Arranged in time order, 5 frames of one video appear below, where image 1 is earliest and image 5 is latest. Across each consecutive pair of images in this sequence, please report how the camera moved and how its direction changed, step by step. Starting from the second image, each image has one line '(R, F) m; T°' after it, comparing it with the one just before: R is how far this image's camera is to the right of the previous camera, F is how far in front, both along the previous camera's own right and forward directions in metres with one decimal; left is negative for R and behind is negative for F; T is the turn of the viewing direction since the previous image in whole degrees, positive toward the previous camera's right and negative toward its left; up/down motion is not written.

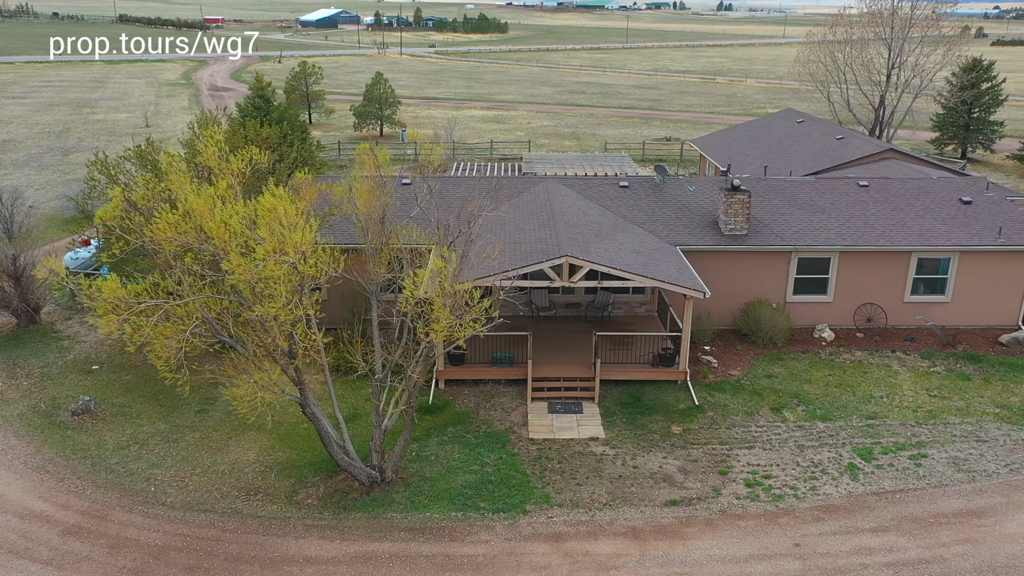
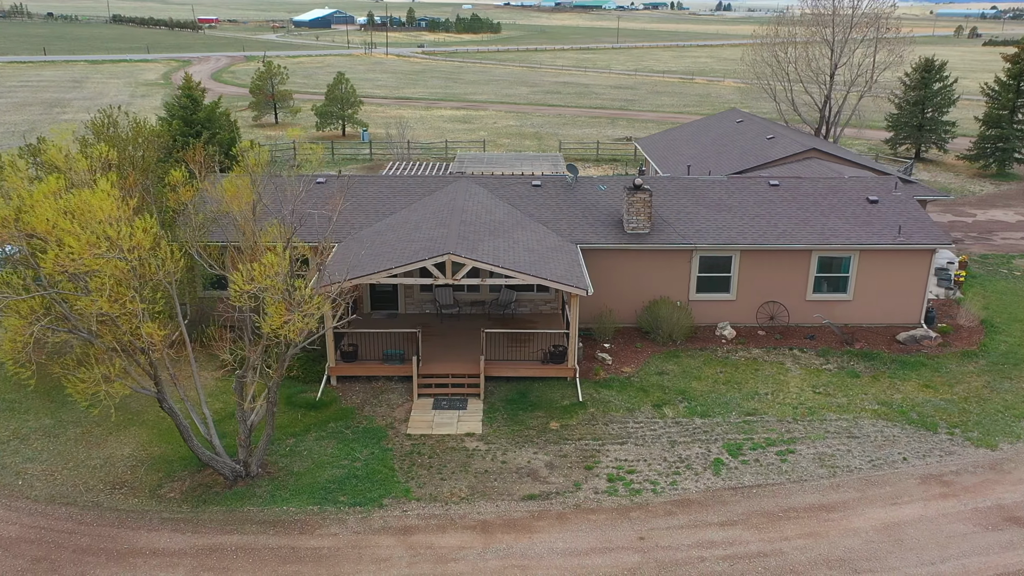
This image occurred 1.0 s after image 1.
(+1.9, -0.2) m; 0°
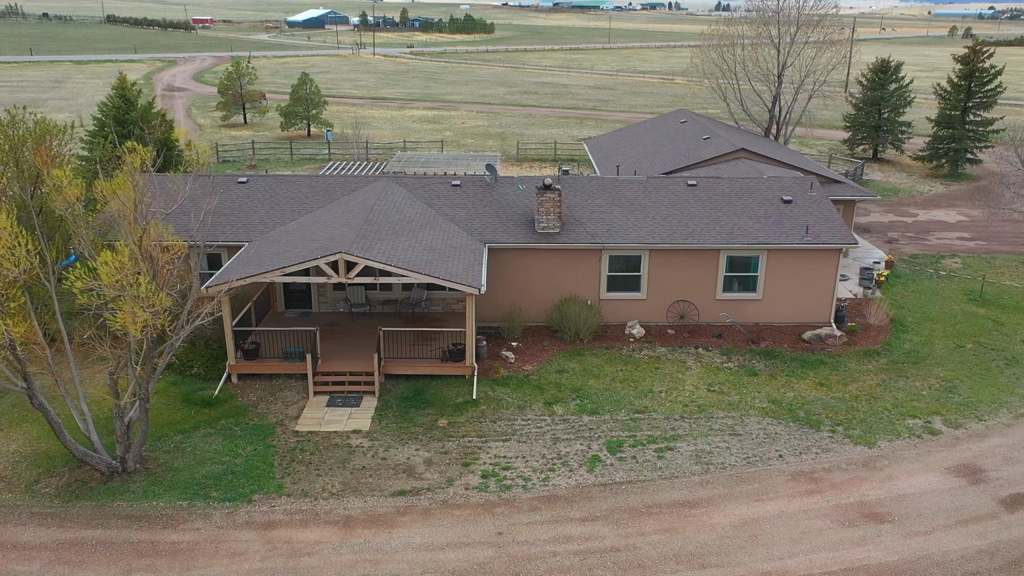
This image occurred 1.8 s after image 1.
(+1.8, -0.1) m; 0°
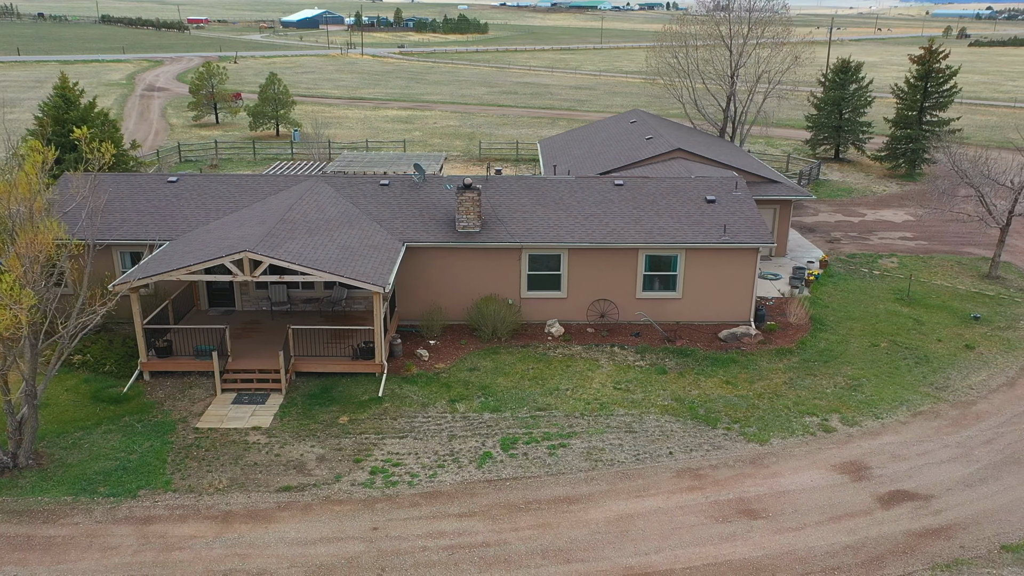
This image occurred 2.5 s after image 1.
(+1.6, -0.1) m; 0°
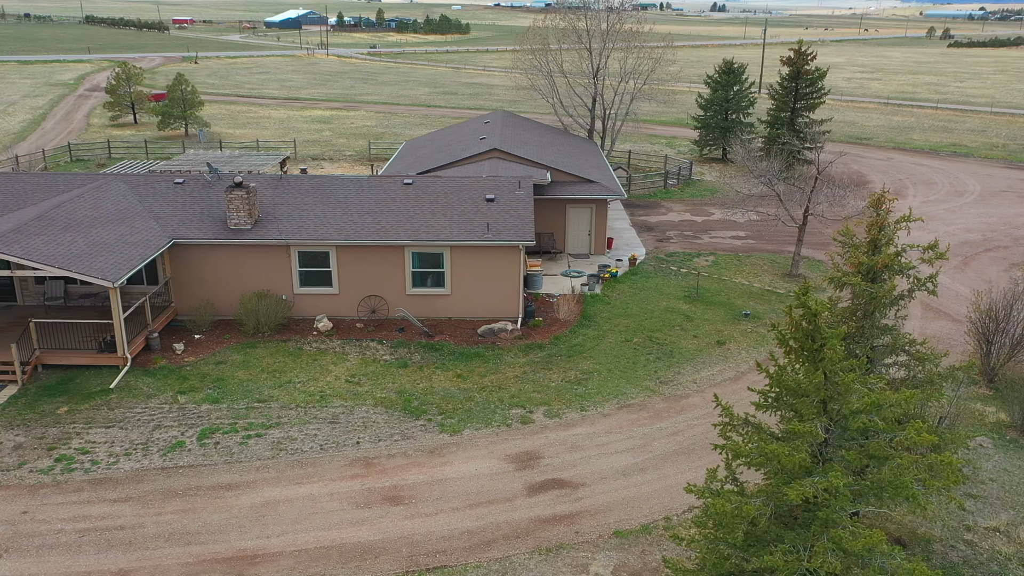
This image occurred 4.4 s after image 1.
(+4.9, -0.4) m; 0°
